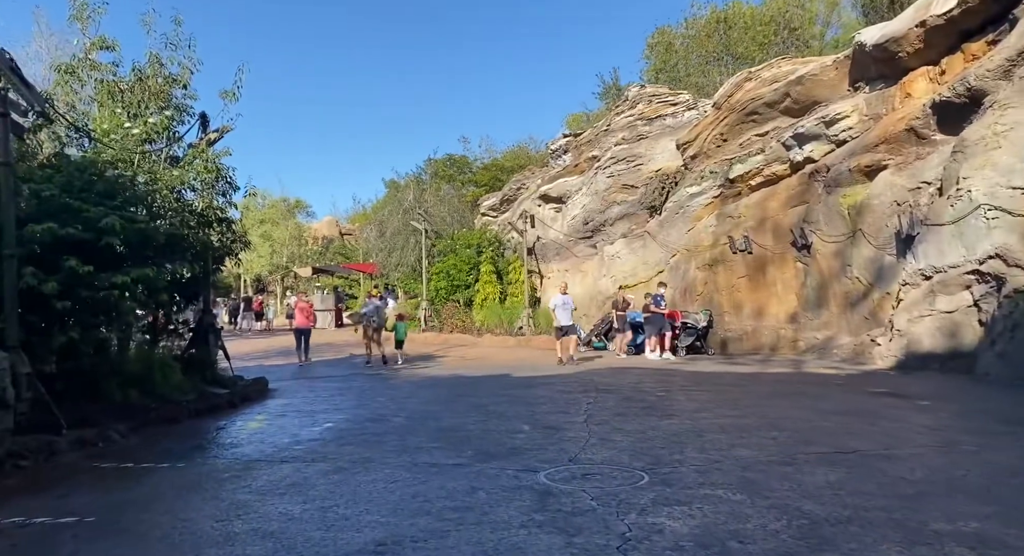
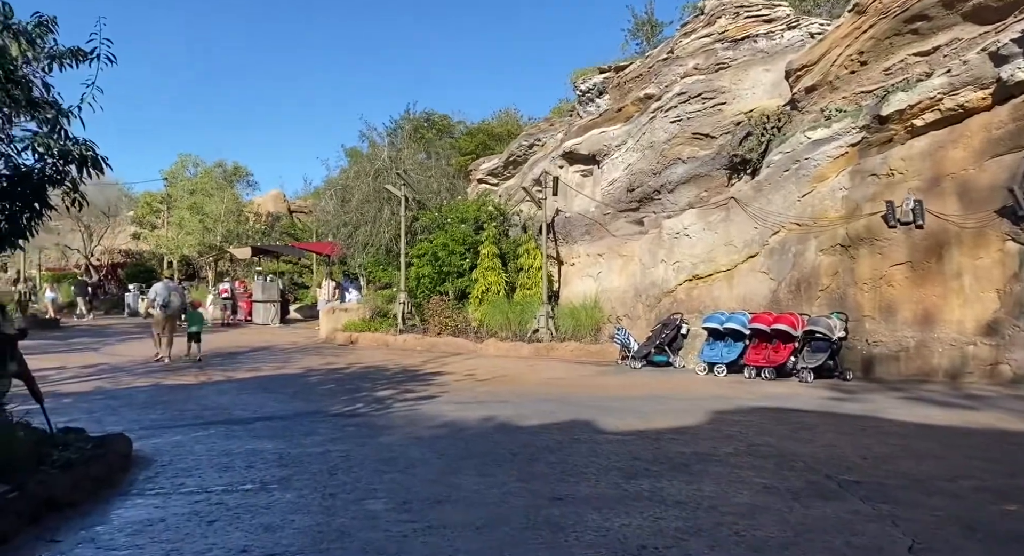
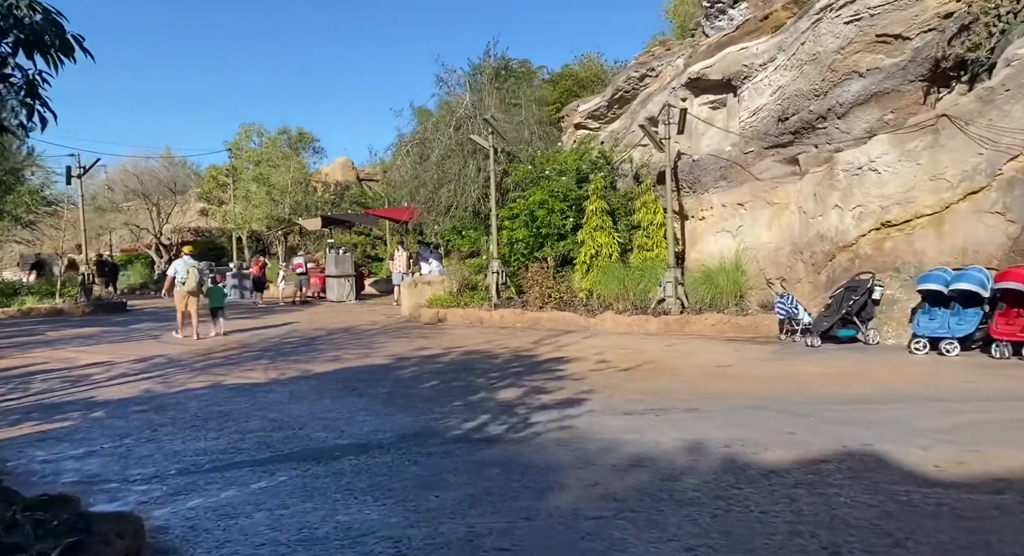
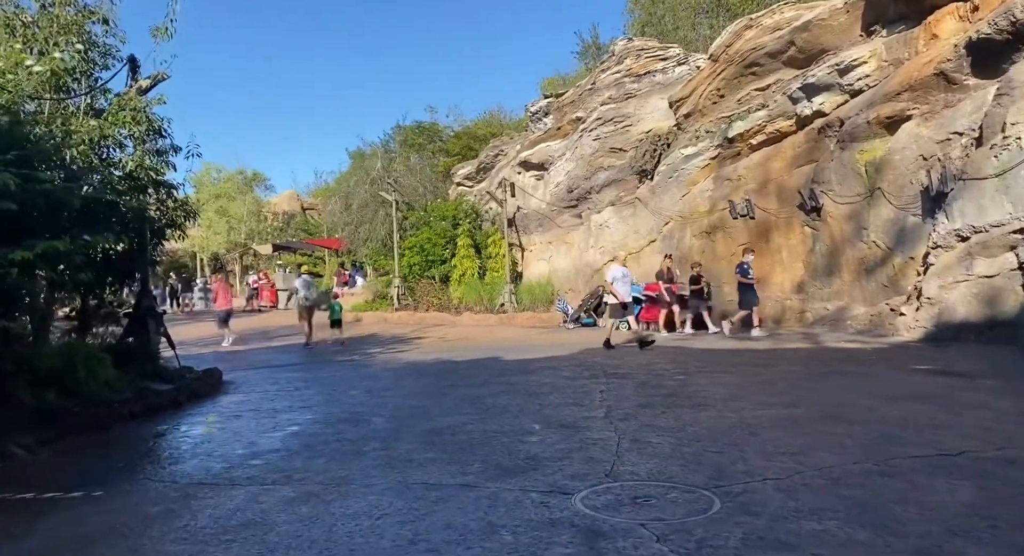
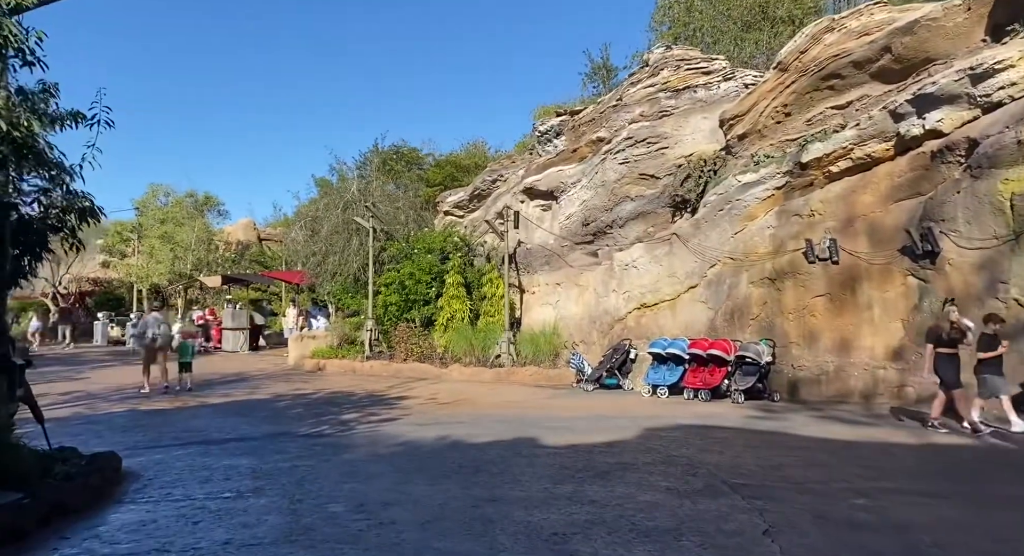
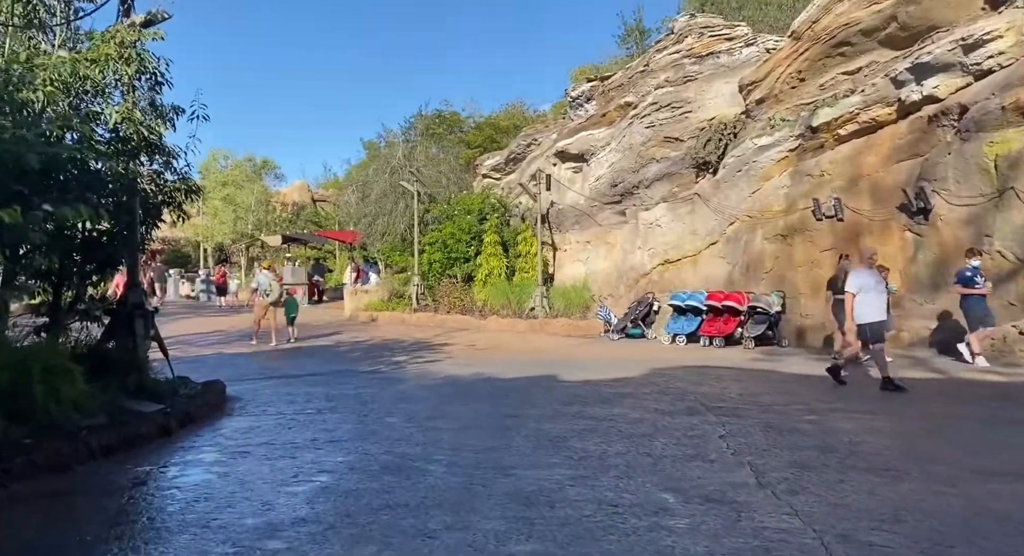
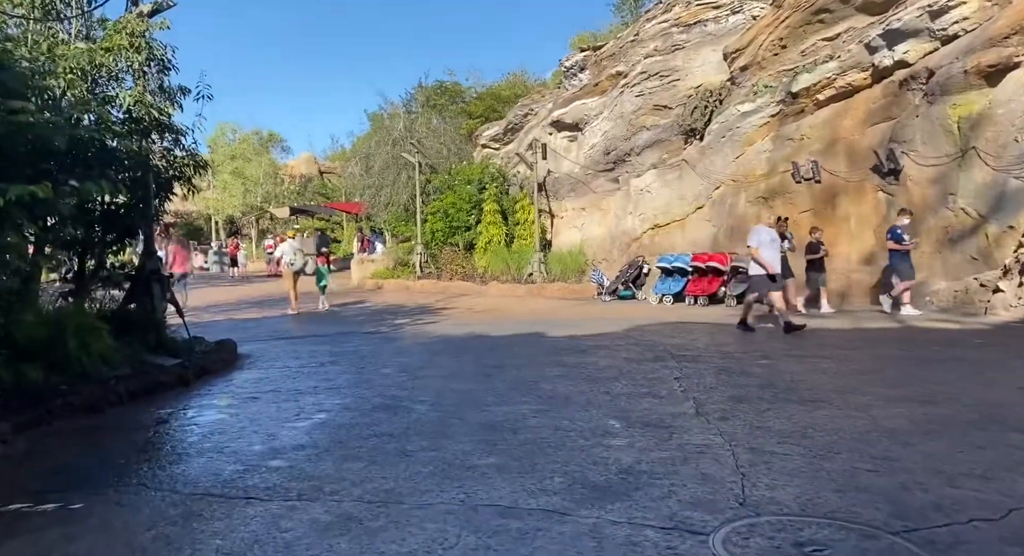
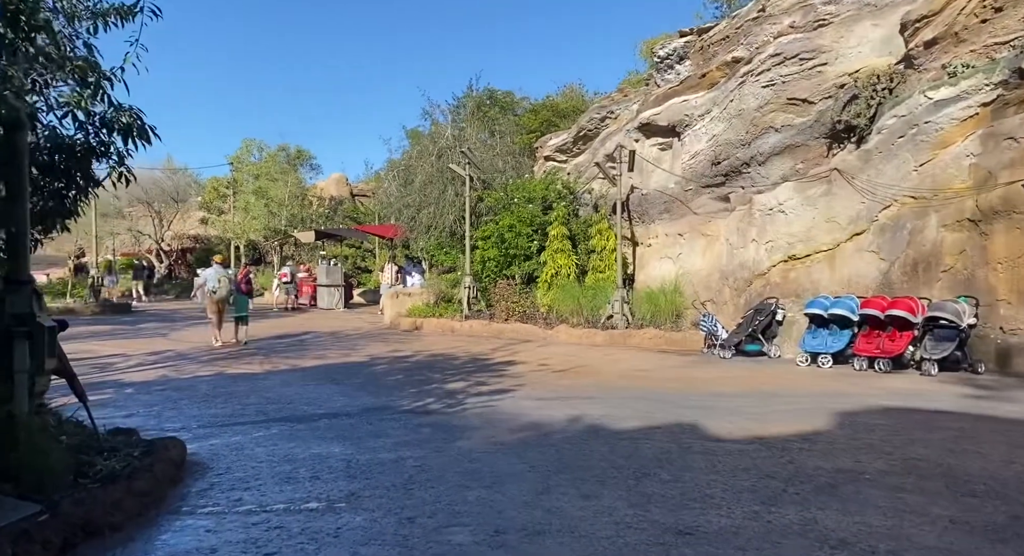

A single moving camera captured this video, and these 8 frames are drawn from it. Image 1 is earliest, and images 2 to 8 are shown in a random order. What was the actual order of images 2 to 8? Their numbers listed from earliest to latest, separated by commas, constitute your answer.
4, 7, 6, 5, 2, 8, 3
